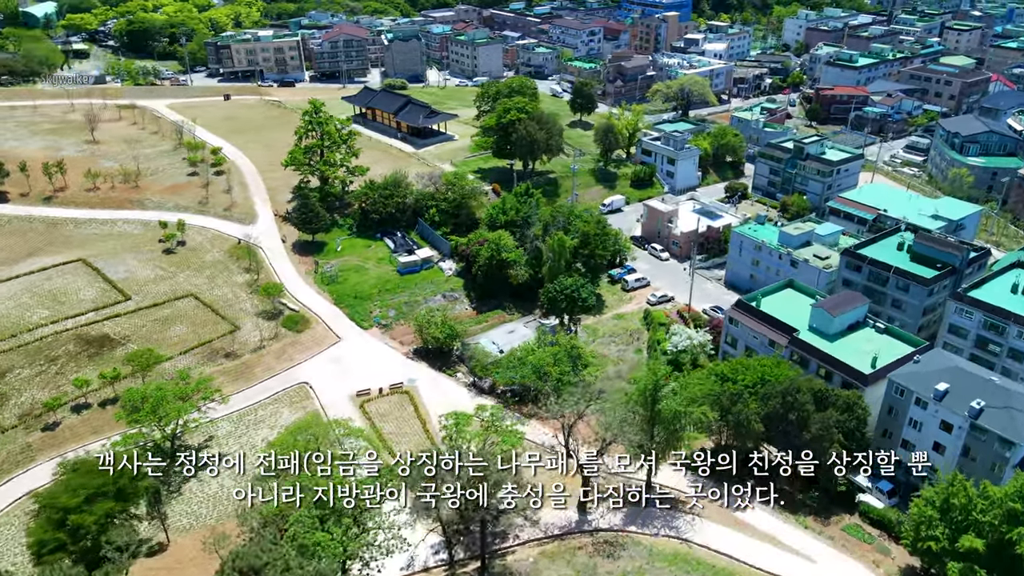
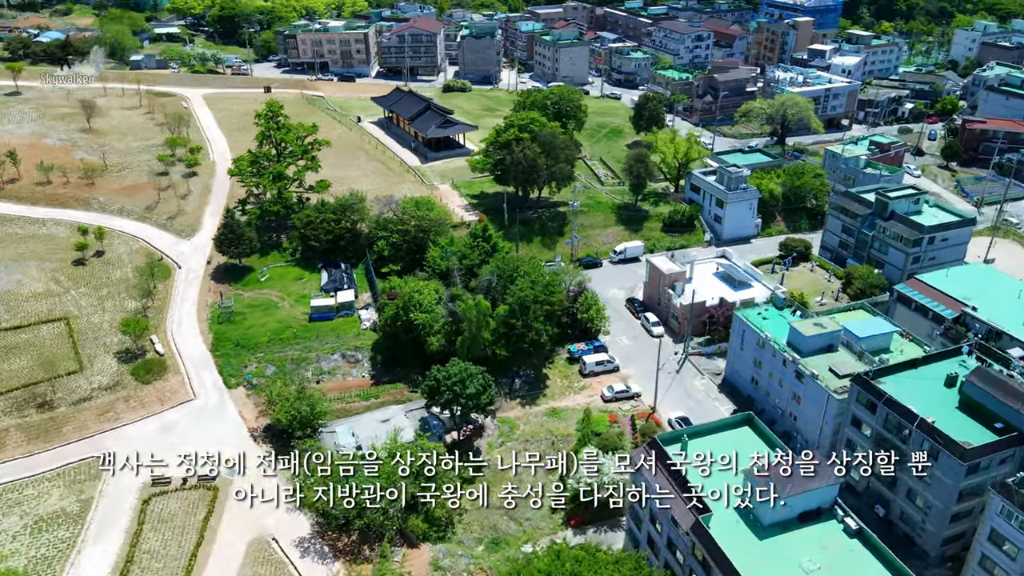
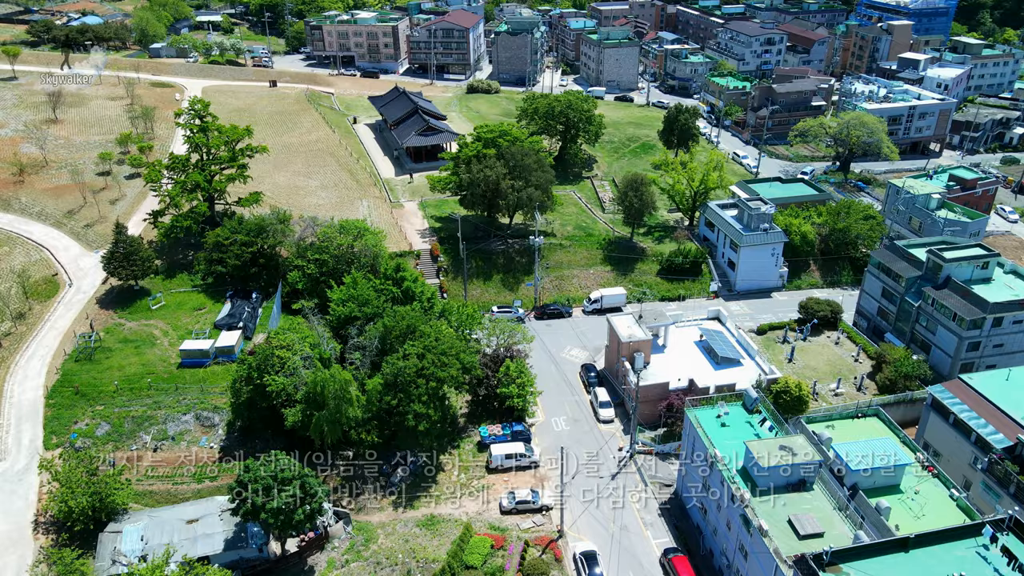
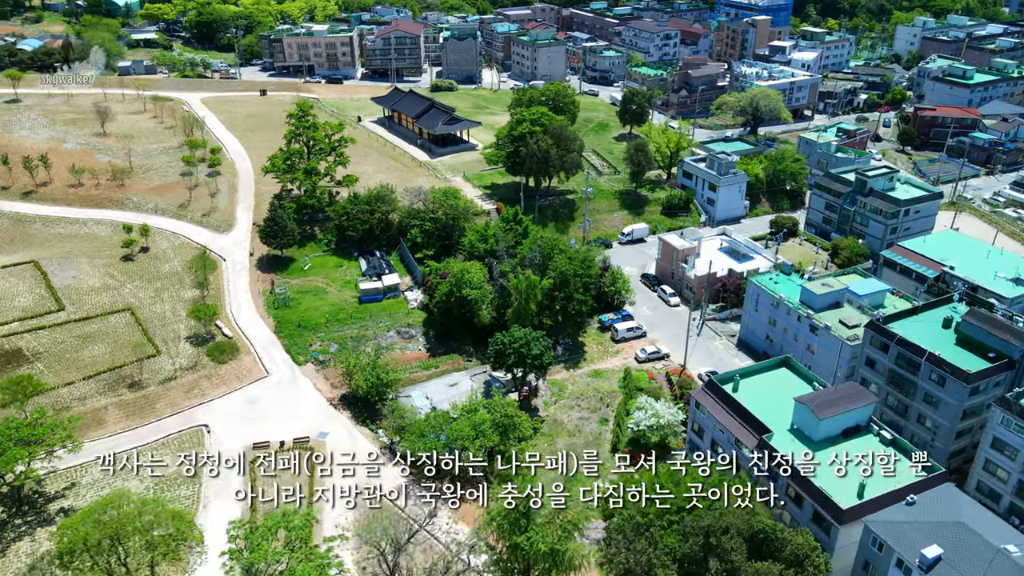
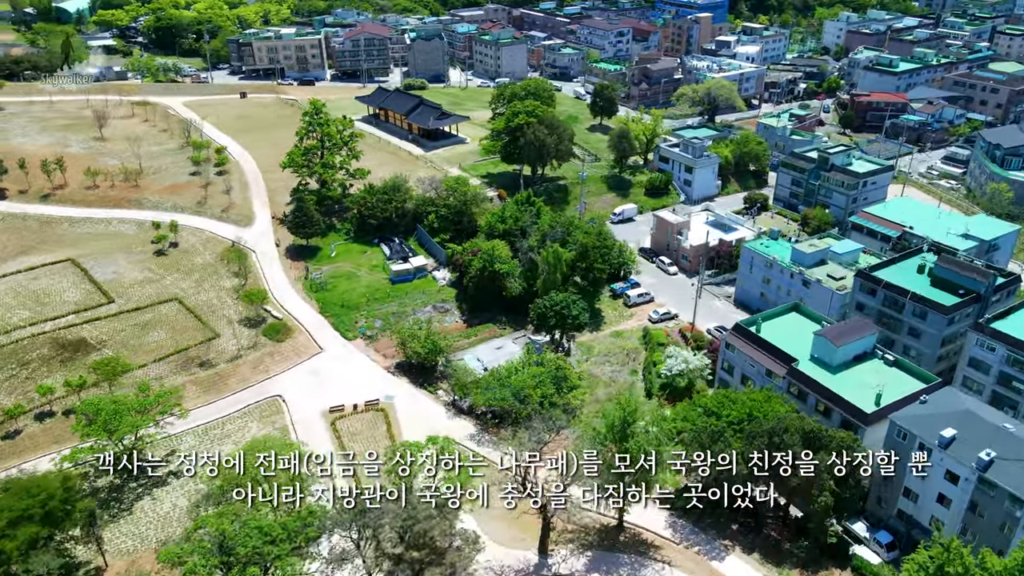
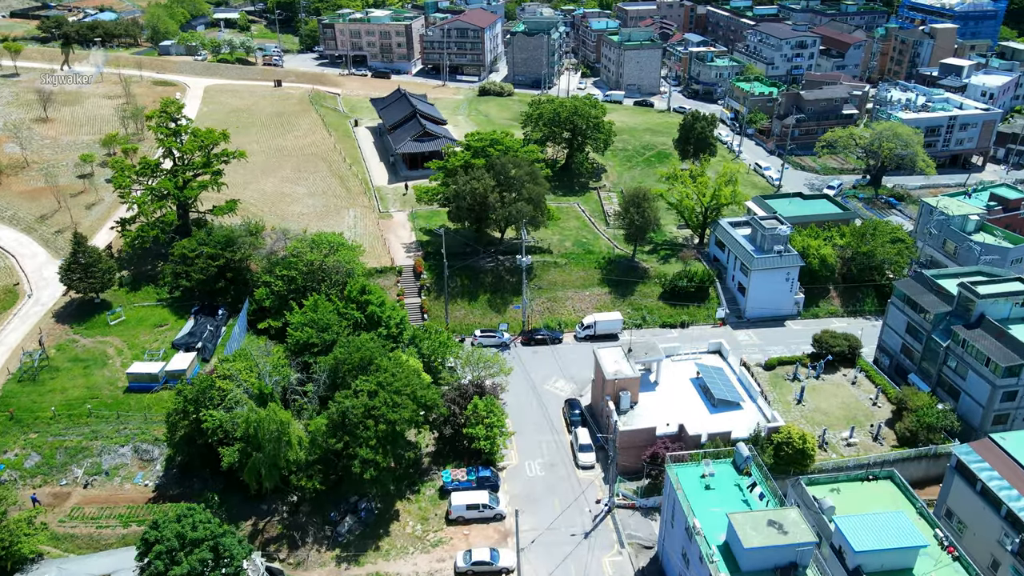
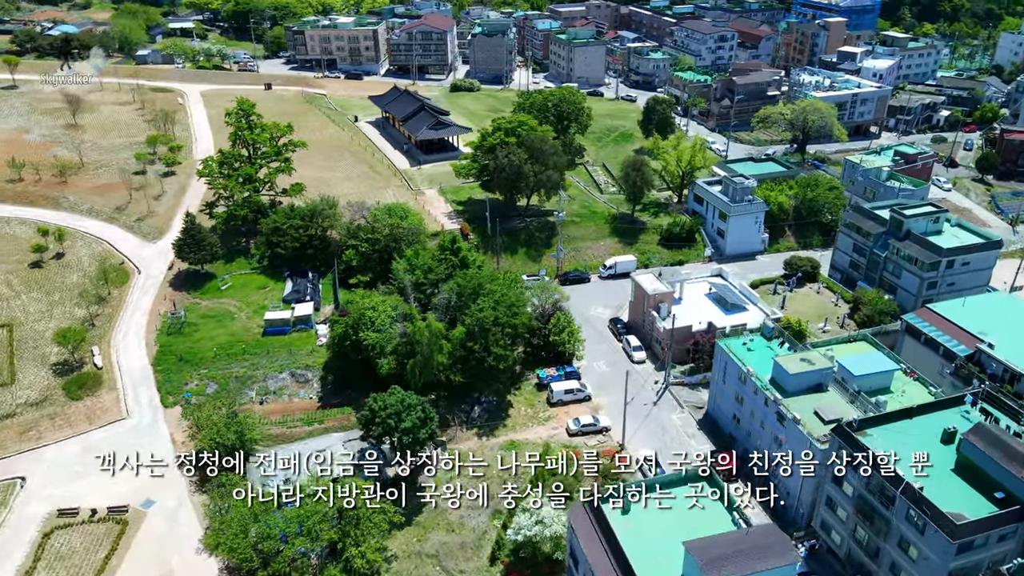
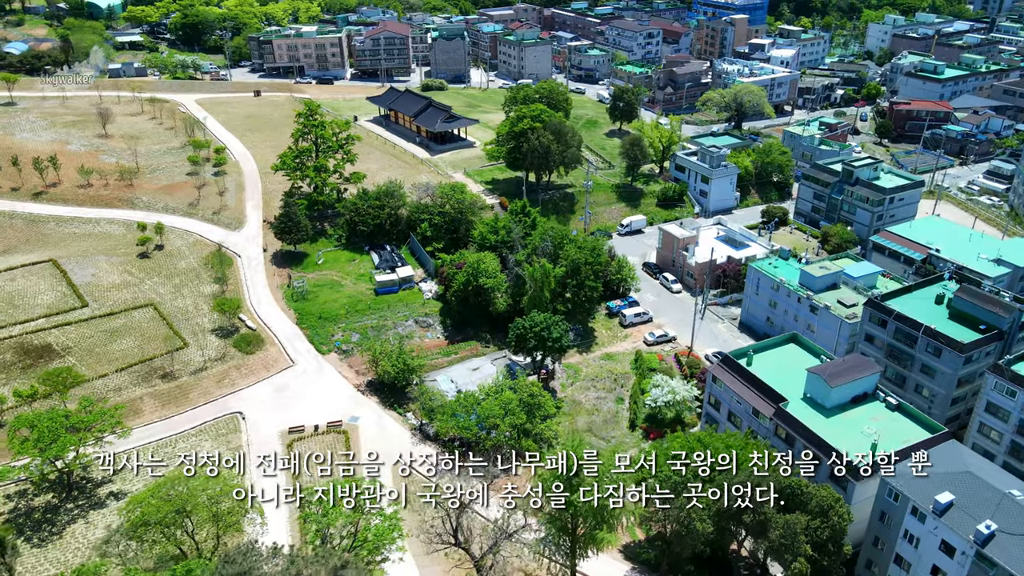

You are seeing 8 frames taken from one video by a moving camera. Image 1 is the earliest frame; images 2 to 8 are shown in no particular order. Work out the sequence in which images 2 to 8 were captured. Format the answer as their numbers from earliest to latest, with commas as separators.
5, 8, 4, 2, 7, 3, 6
